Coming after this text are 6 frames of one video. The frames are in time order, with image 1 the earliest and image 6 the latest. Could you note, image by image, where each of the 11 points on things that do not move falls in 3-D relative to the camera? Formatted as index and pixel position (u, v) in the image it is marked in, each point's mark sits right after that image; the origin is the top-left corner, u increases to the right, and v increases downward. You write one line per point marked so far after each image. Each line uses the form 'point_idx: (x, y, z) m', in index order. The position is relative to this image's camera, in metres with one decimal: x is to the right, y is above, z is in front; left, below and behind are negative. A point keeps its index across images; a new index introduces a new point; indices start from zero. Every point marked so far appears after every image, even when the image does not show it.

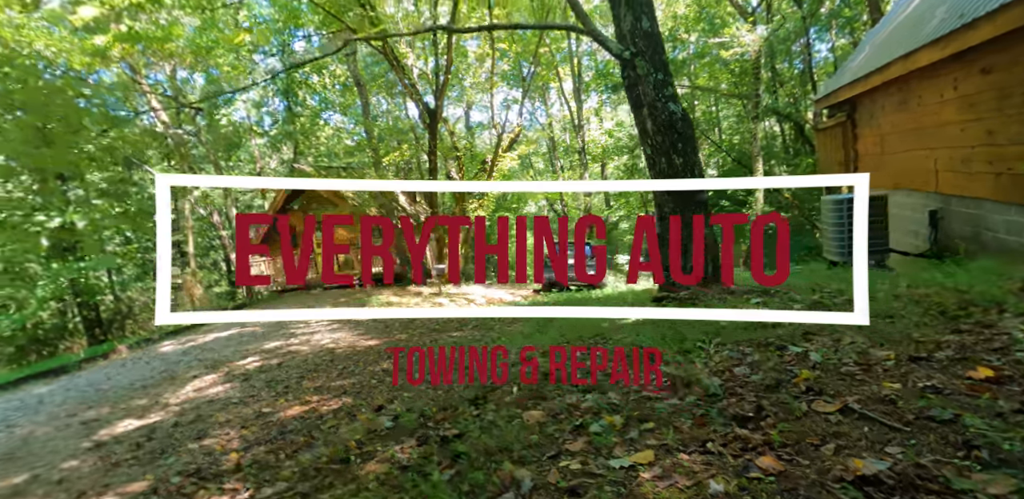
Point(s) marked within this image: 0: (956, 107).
0: (+5.8, +1.9, +6.7) m
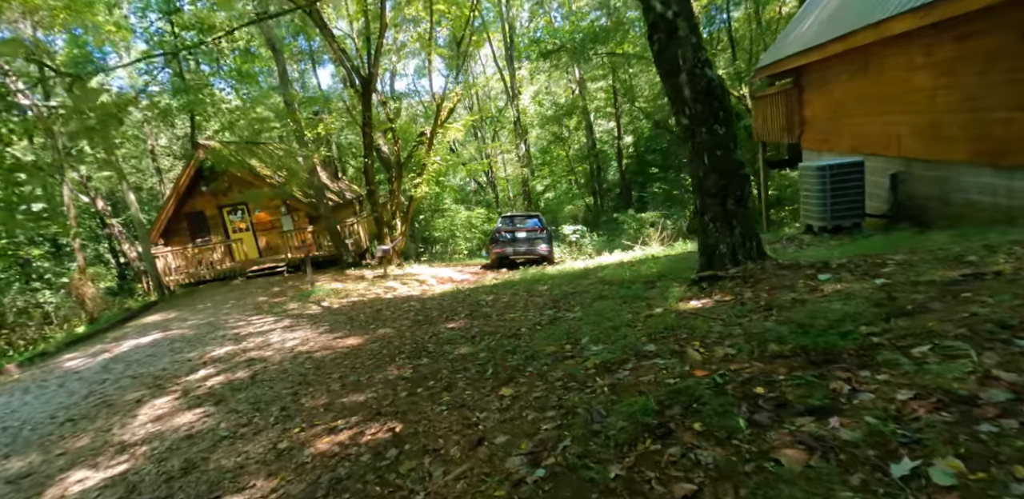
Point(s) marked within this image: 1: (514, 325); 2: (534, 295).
0: (+5.6, +2.4, +7.0) m
1: (0.0, -0.8, +5.7) m
2: (+0.3, -0.6, +7.3) m
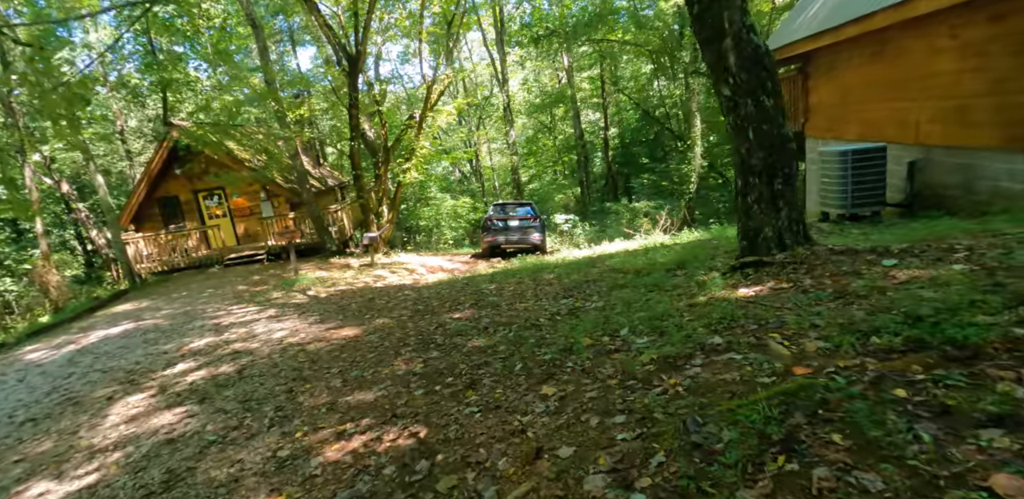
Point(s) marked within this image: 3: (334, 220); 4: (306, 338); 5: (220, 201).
0: (+5.8, +2.5, +6.7) m
1: (+0.2, -0.7, +5.2) m
2: (+0.4, -0.5, +6.9) m
3: (-6.2, +1.0, +17.8) m
4: (-2.5, -1.1, +6.1) m
5: (-10.7, +1.8, +18.8) m
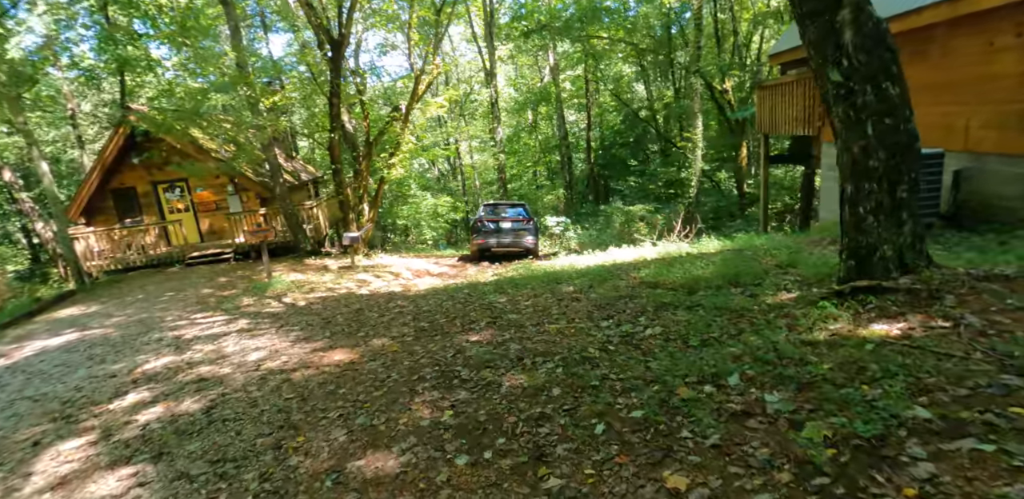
0: (+6.0, +2.3, +6.1) m
1: (+0.5, -0.8, +4.3) m
2: (+0.6, -0.6, +6.0) m
3: (-6.5, +1.0, +16.5) m
4: (-2.2, -1.1, +5.1) m
5: (-11.1, +1.9, +17.3) m
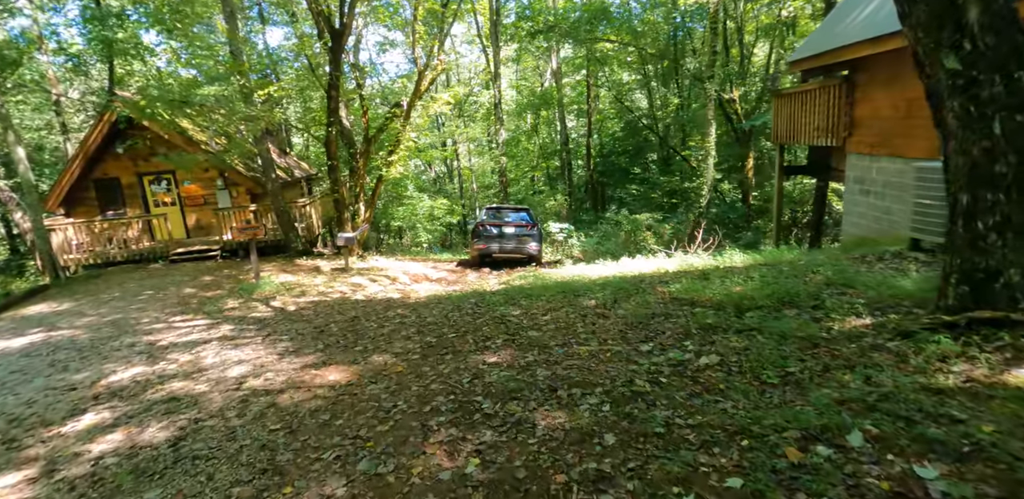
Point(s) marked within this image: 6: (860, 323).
0: (+6.3, +2.1, +5.6) m
1: (+0.7, -0.9, +3.7) m
2: (+0.8, -0.7, +5.4) m
3: (-6.5, +1.1, +15.8) m
4: (-2.0, -1.1, +4.4) m
5: (-11.0, +2.0, +16.5) m
6: (+2.5, -0.5, +3.7) m
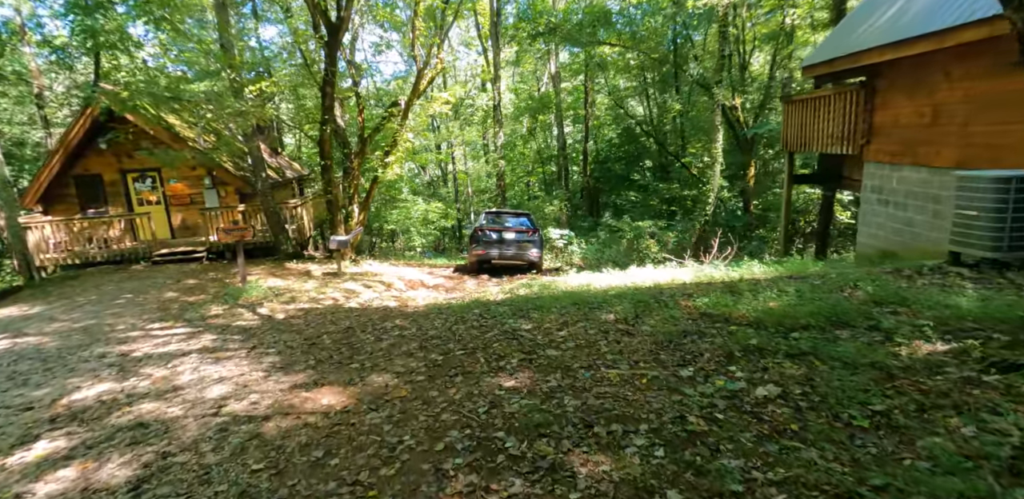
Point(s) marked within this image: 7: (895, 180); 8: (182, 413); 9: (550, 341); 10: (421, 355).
0: (+6.5, +1.9, +5.2) m
1: (+0.8, -0.9, +3.2) m
2: (+0.9, -0.8, +4.9) m
3: (-6.5, +1.0, +15.2) m
4: (-1.9, -1.2, +3.8) m
5: (-11.1, +2.0, +15.8) m
6: (+2.7, -0.6, +3.3) m
7: (+6.7, +1.2, +8.9) m
8: (-2.5, -1.2, +3.8) m
9: (+0.3, -0.9, +4.7) m
10: (-0.8, -1.0, +4.7) m
